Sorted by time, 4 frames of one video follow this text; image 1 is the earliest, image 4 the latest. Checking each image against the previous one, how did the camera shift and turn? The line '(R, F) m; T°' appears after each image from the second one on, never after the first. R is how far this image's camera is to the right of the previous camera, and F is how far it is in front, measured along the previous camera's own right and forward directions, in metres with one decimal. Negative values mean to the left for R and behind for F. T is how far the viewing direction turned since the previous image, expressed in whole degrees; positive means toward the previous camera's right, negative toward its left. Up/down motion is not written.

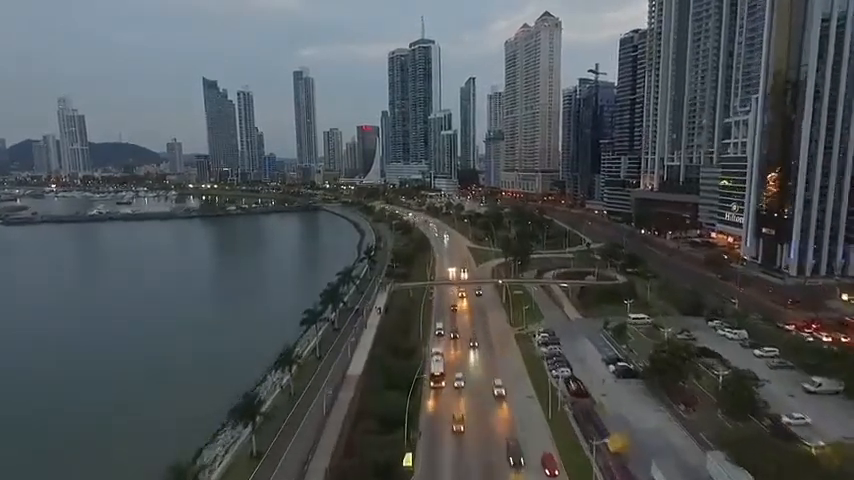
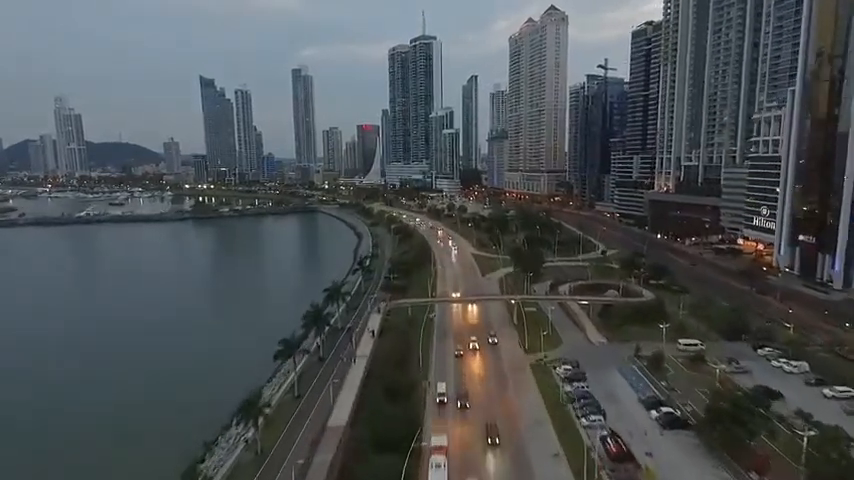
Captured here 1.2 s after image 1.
(+0.1, +5.7) m; 0°
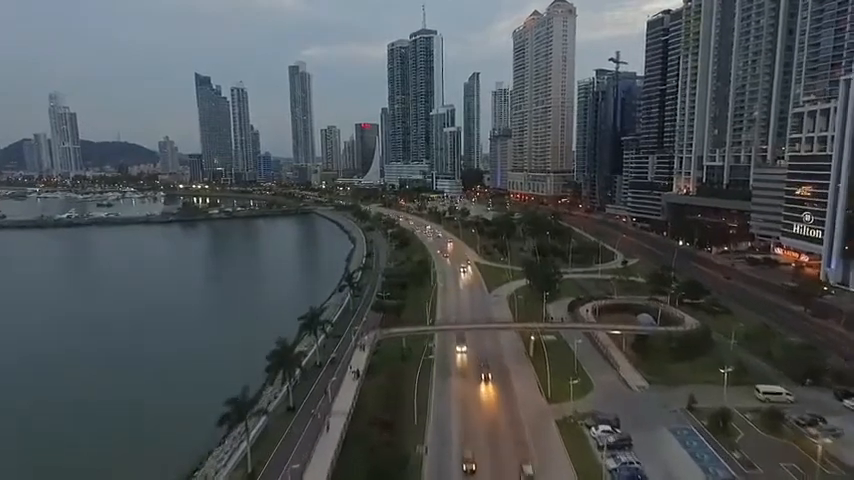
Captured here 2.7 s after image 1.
(+0.2, +7.0) m; 0°
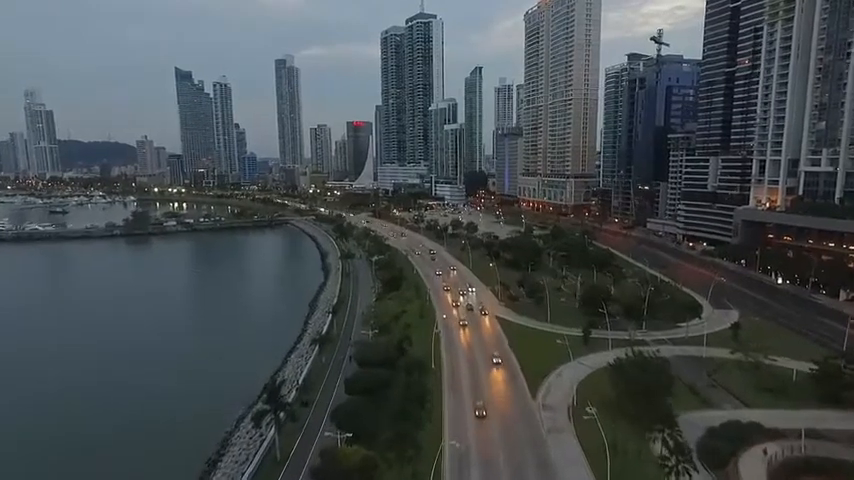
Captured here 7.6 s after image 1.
(0.0, +21.1) m; 0°
